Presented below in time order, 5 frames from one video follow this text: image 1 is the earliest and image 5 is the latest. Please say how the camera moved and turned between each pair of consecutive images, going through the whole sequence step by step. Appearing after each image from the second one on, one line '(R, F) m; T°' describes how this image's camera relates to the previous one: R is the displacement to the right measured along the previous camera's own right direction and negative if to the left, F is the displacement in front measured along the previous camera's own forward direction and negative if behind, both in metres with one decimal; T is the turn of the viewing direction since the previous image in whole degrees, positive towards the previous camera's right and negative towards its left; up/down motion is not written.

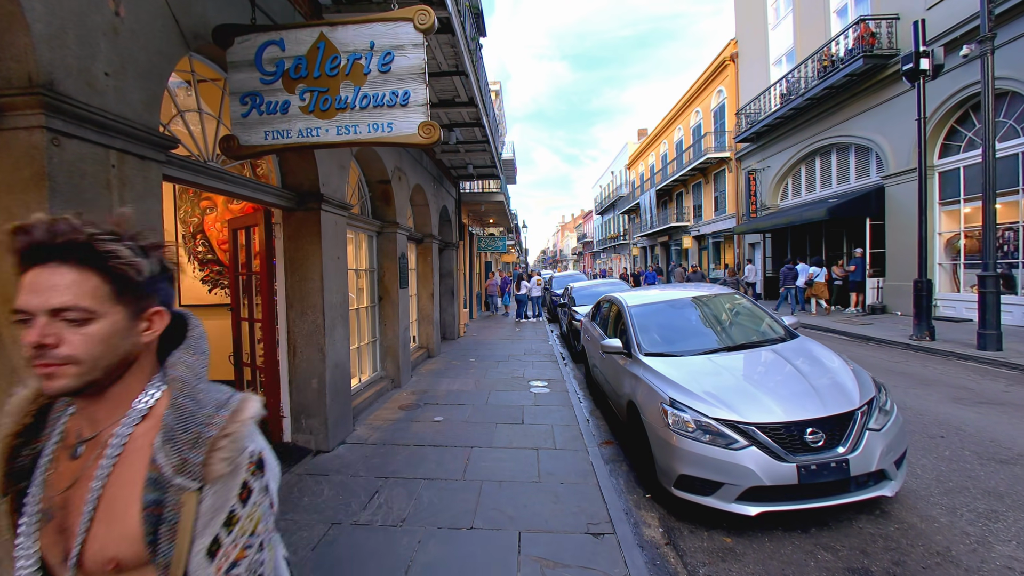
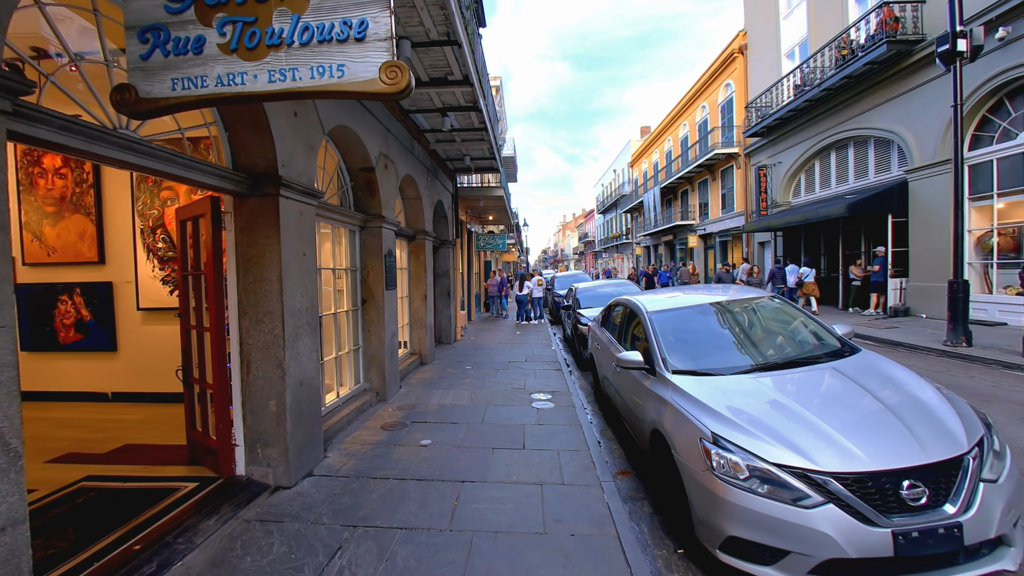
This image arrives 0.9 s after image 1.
(0.0, +0.8) m; 0°
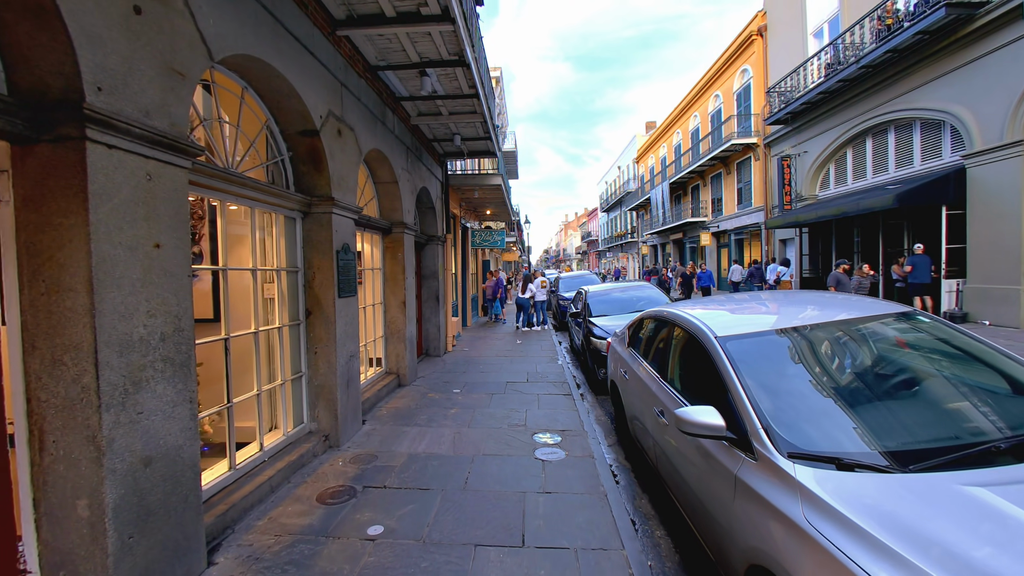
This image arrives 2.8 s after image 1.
(+0.1, +1.6) m; 0°
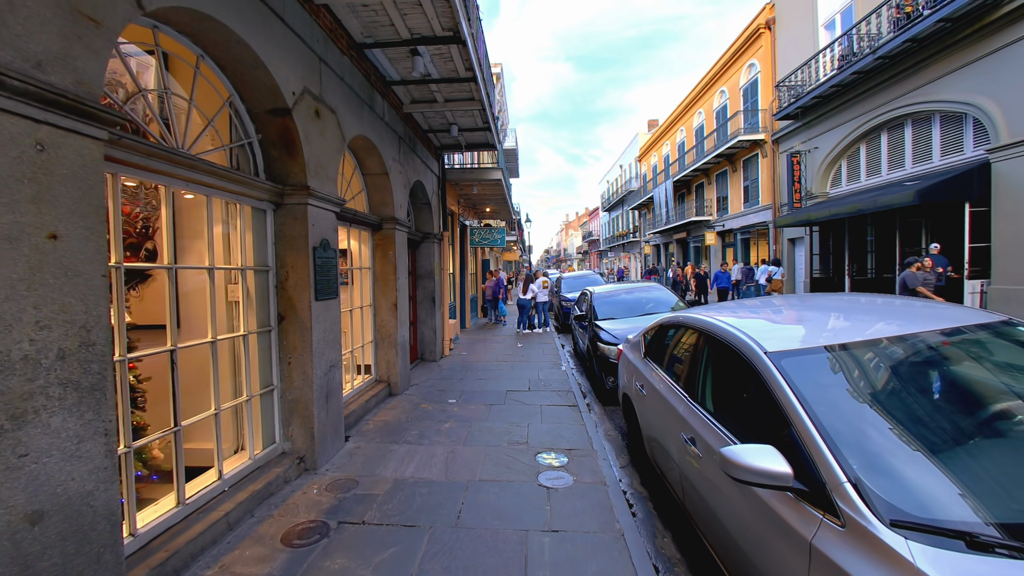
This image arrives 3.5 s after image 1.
(0.0, +0.6) m; 0°
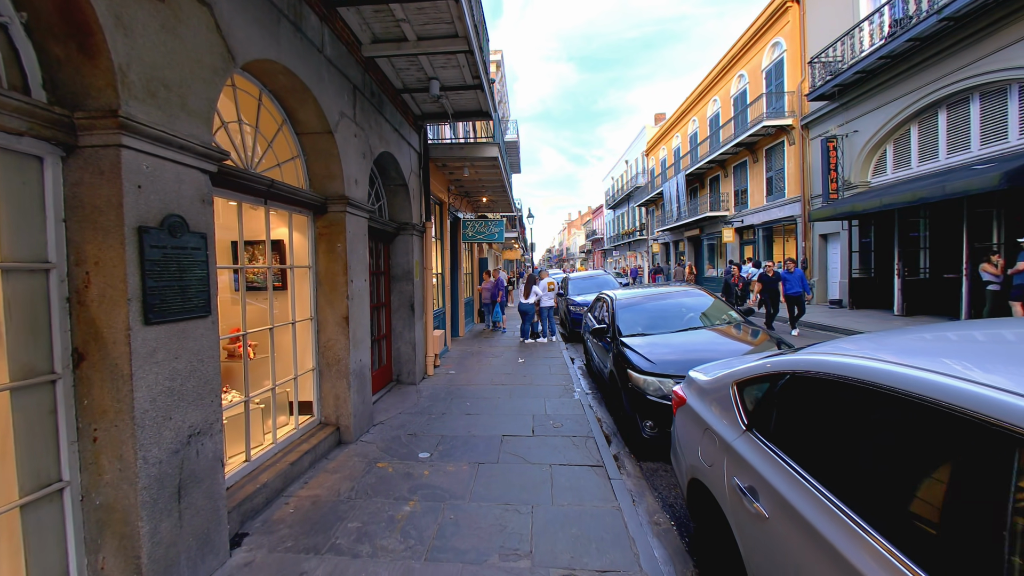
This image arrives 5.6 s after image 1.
(+0.1, +1.9) m; 0°
